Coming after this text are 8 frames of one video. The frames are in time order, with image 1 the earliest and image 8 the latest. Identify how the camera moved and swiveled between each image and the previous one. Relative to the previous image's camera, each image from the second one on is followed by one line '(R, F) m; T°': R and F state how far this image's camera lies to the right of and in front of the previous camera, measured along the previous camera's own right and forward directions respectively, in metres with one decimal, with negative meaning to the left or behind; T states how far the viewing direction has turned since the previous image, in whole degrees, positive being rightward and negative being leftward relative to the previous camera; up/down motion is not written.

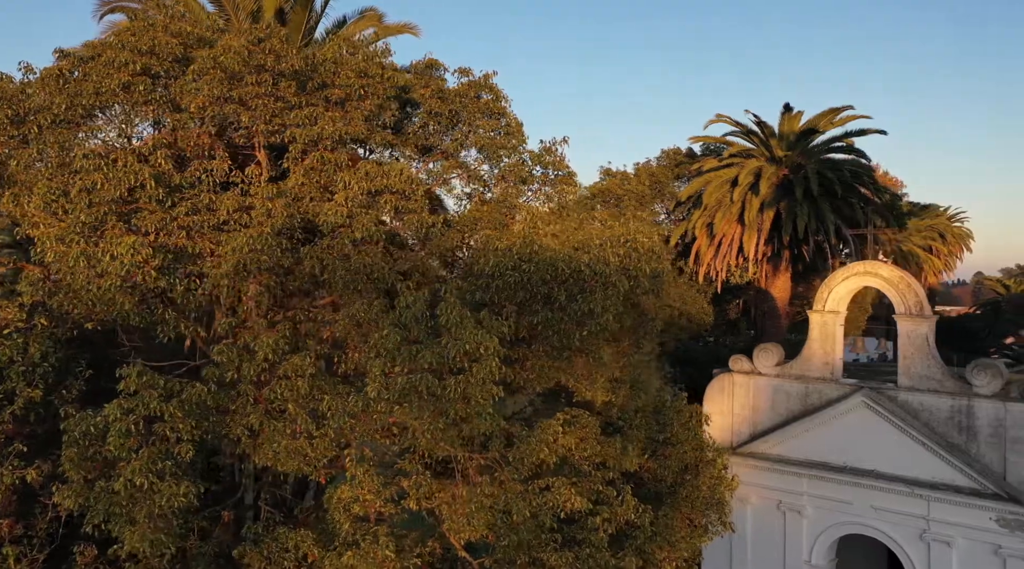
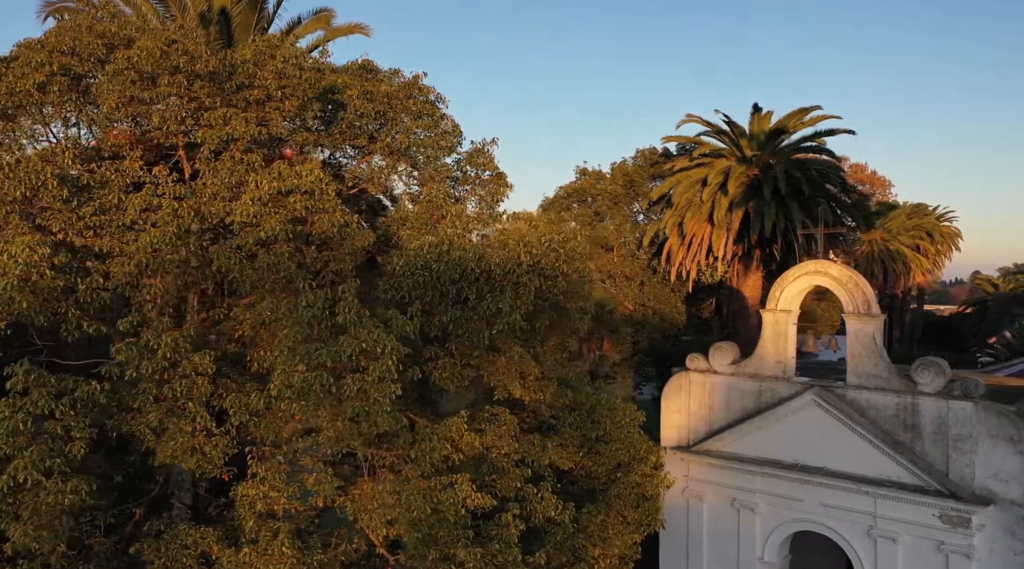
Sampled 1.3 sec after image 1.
(+0.6, -0.1) m; 0°
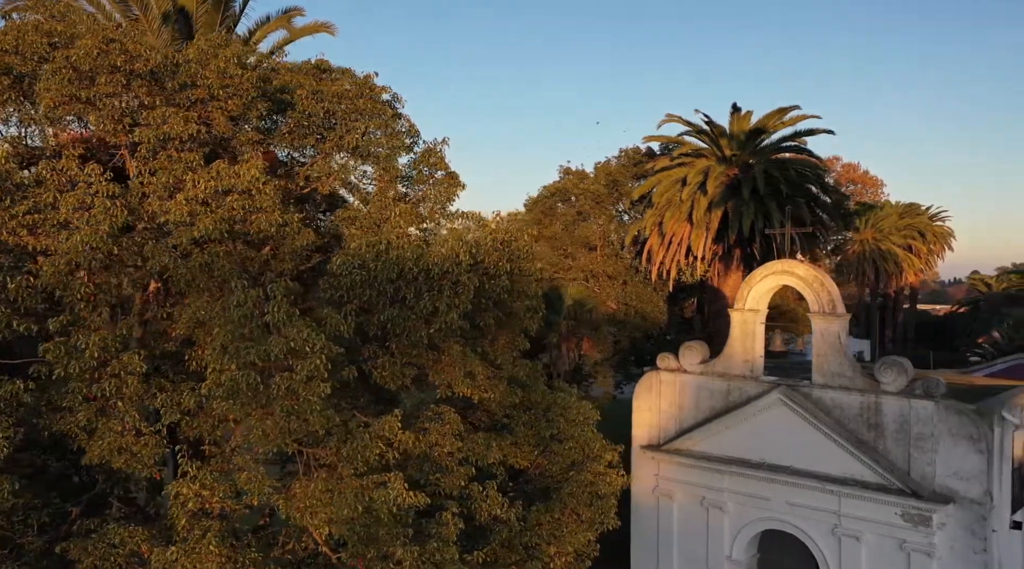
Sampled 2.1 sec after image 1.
(+0.5, 0.0) m; 0°
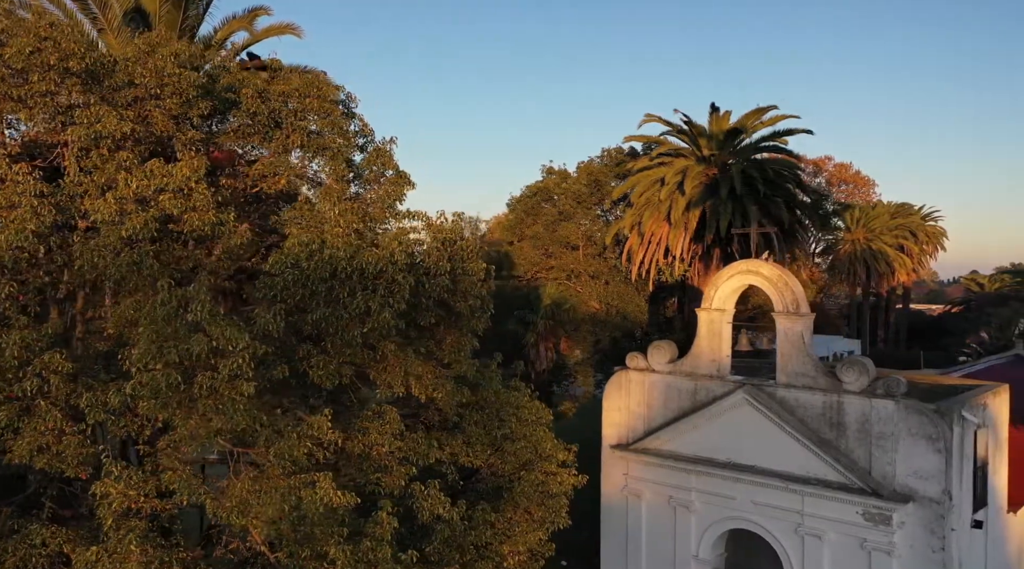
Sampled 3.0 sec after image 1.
(+0.5, 0.0) m; 0°
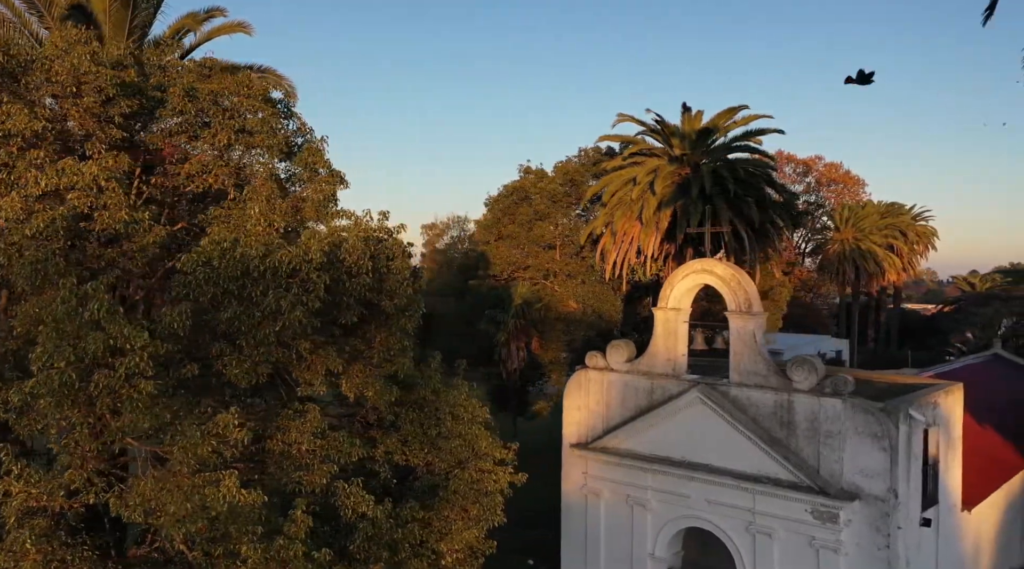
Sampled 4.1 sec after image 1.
(+0.6, 0.0) m; 0°
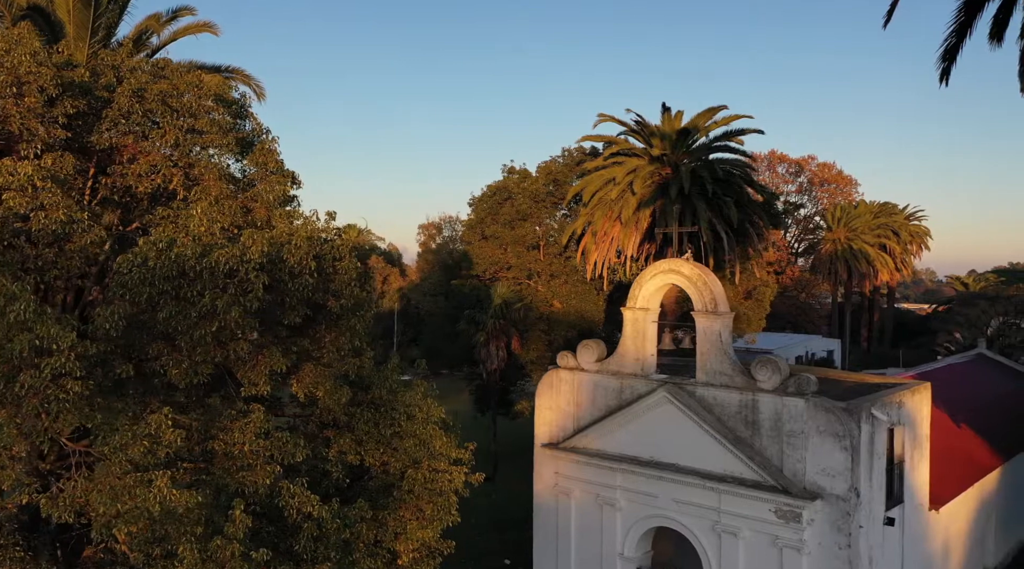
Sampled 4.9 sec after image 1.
(+0.5, 0.0) m; 0°
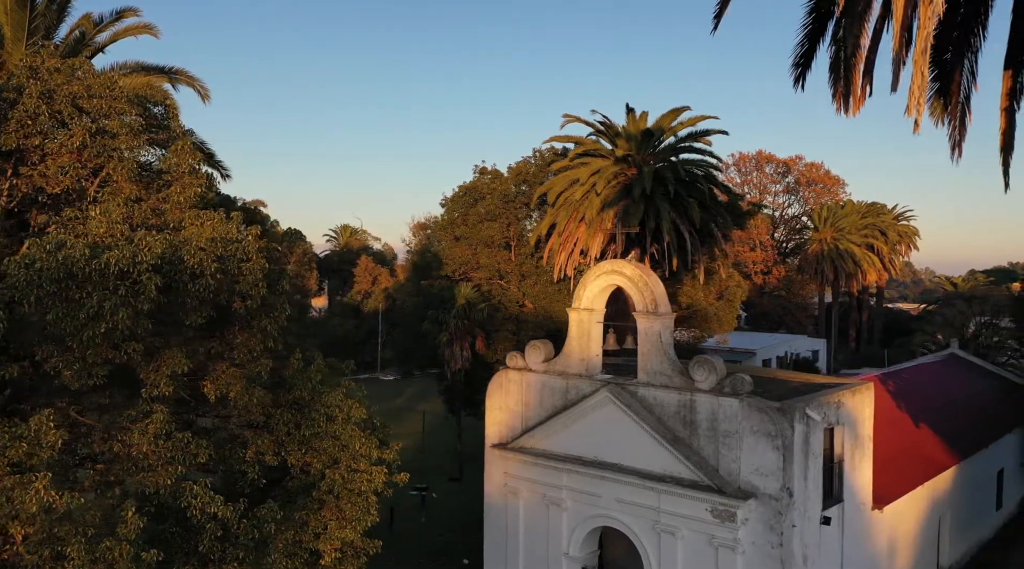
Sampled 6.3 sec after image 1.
(+0.8, 0.0) m; +1°
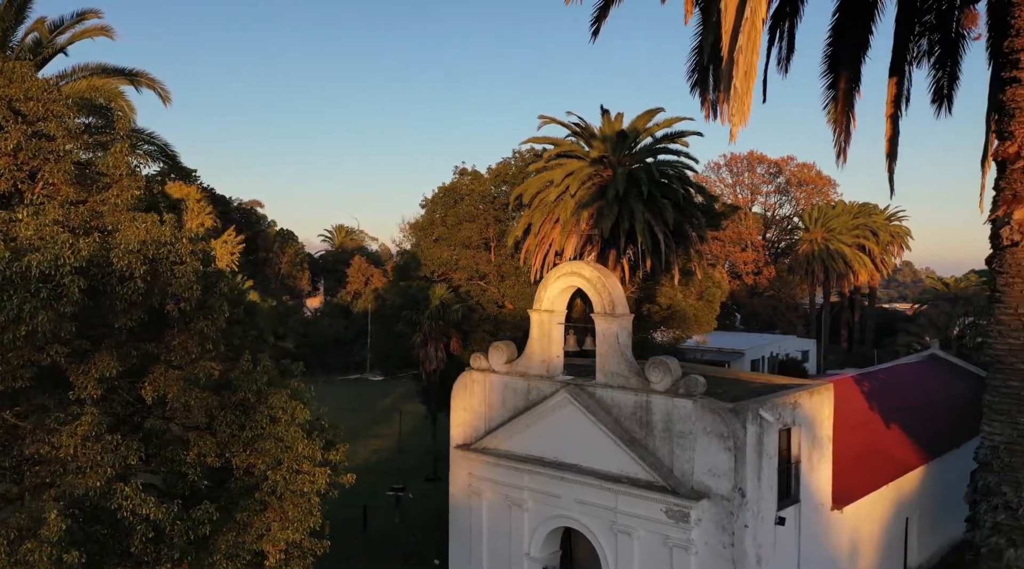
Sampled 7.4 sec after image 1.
(+0.6, 0.0) m; 0°
